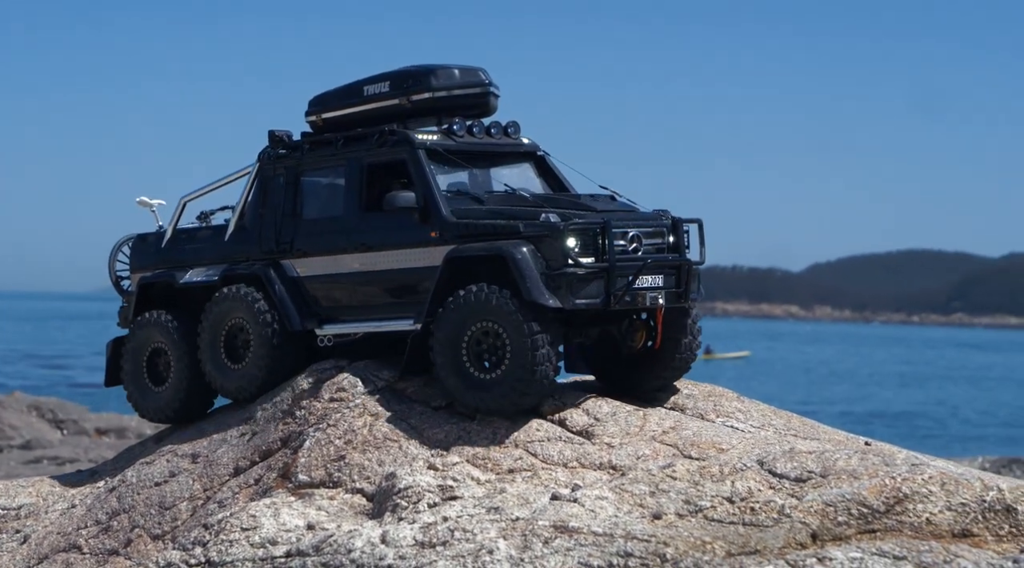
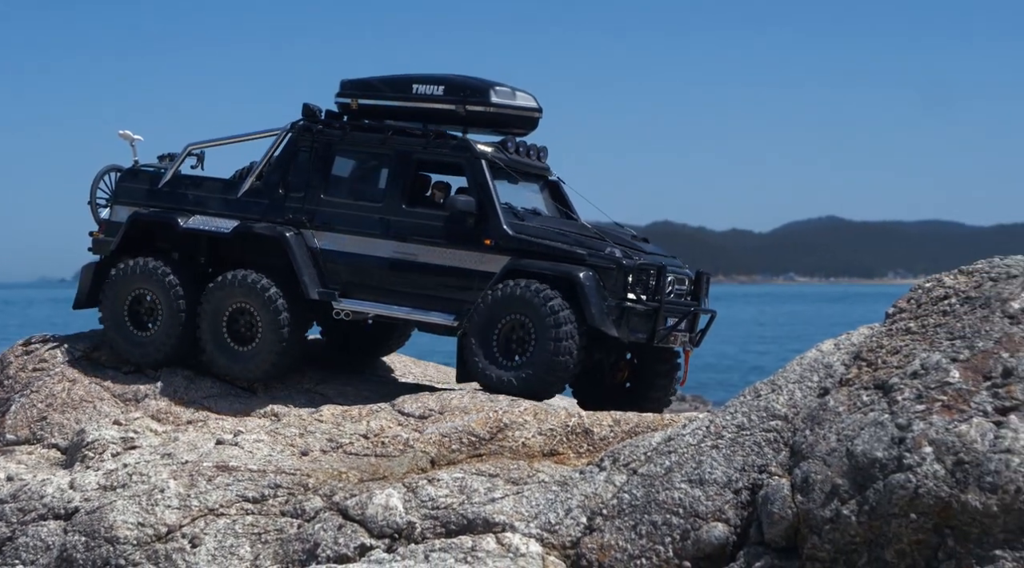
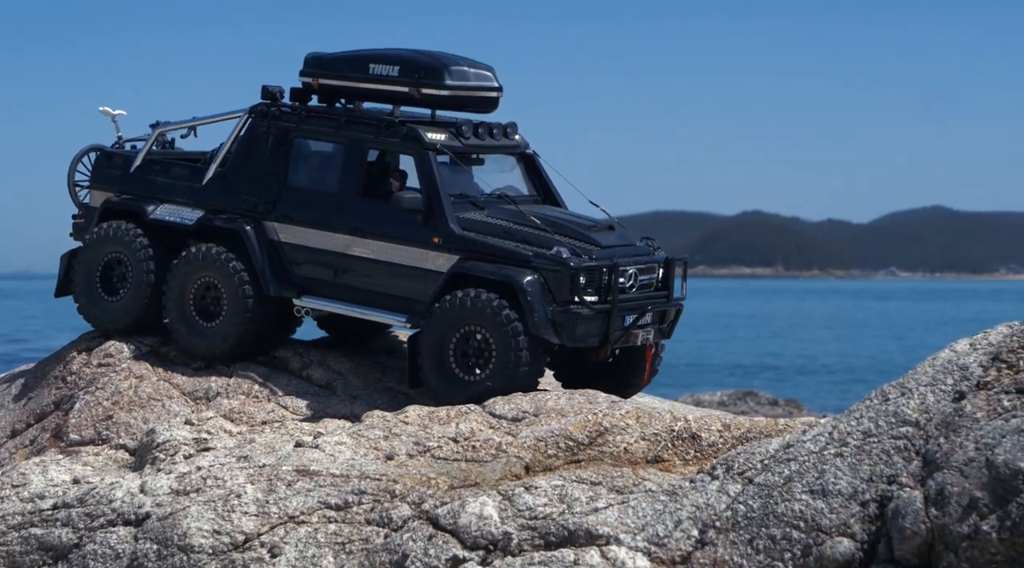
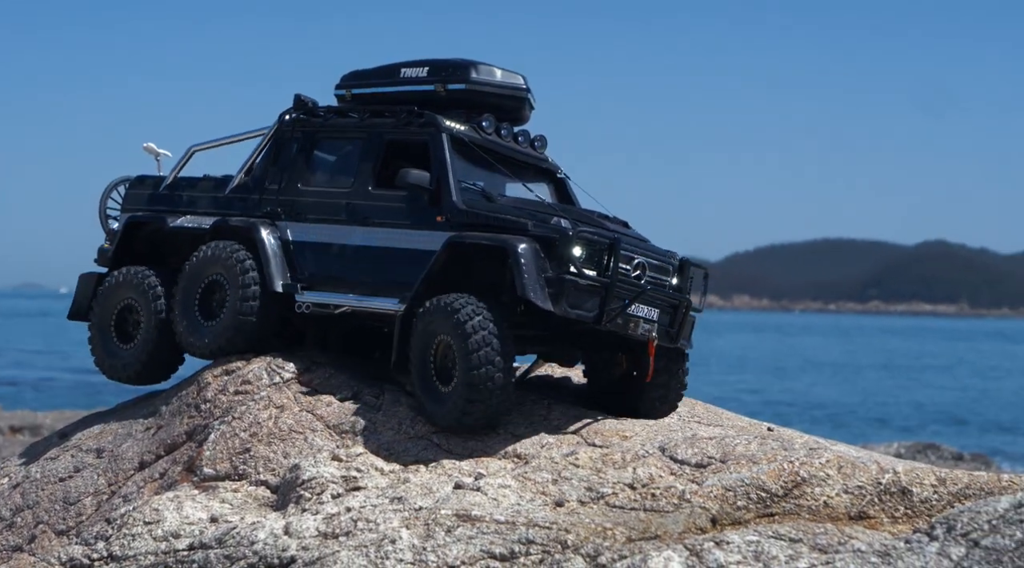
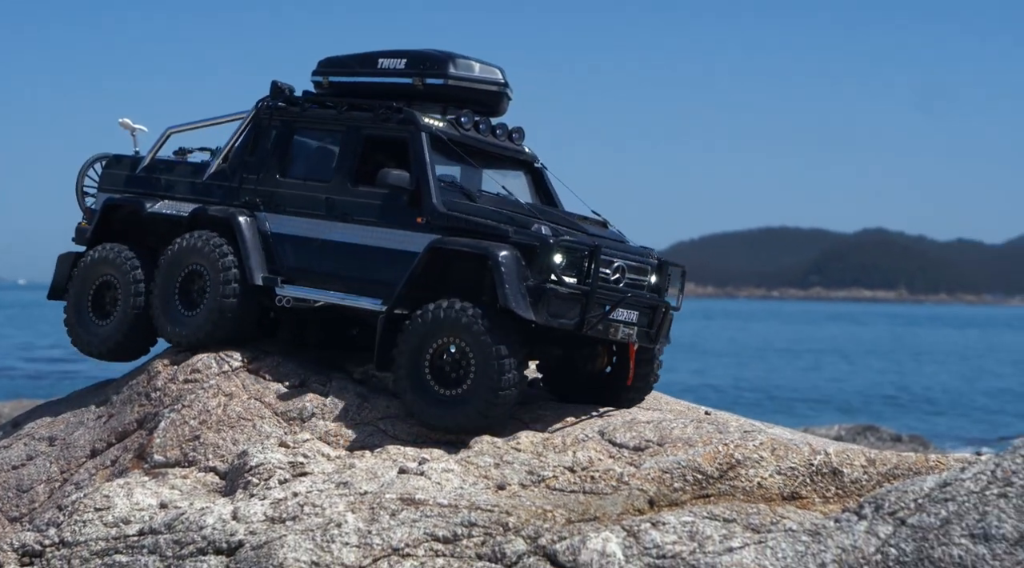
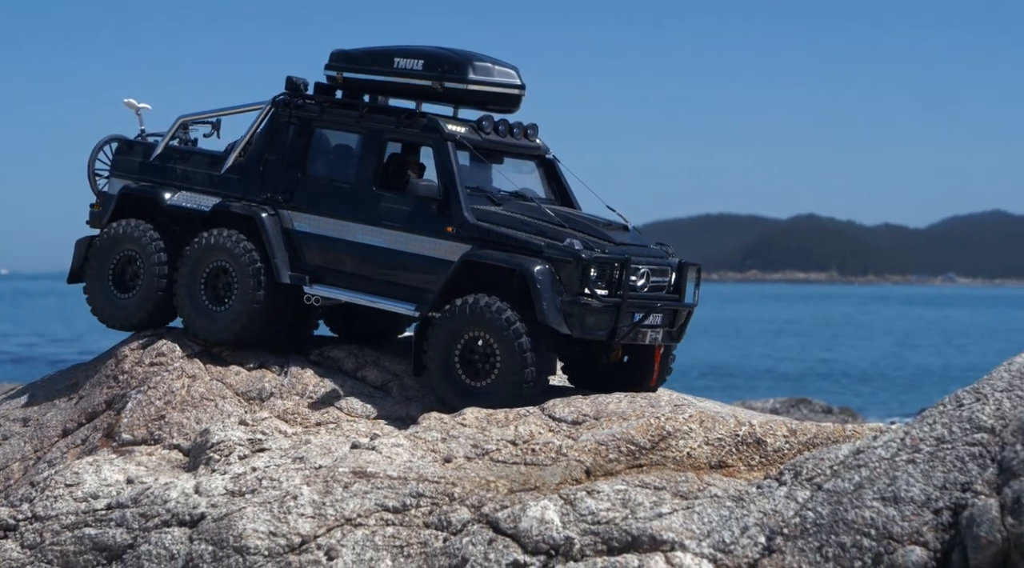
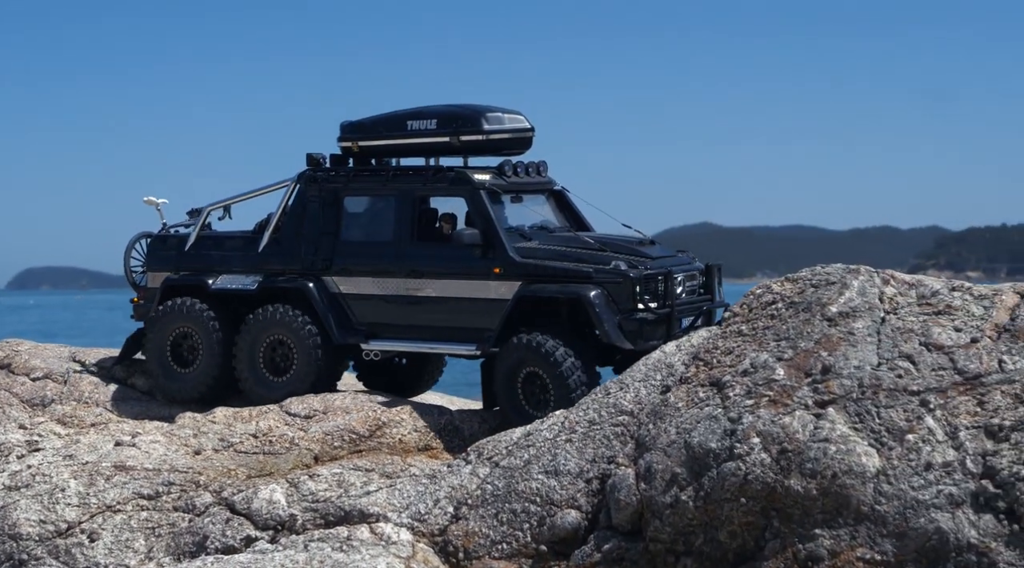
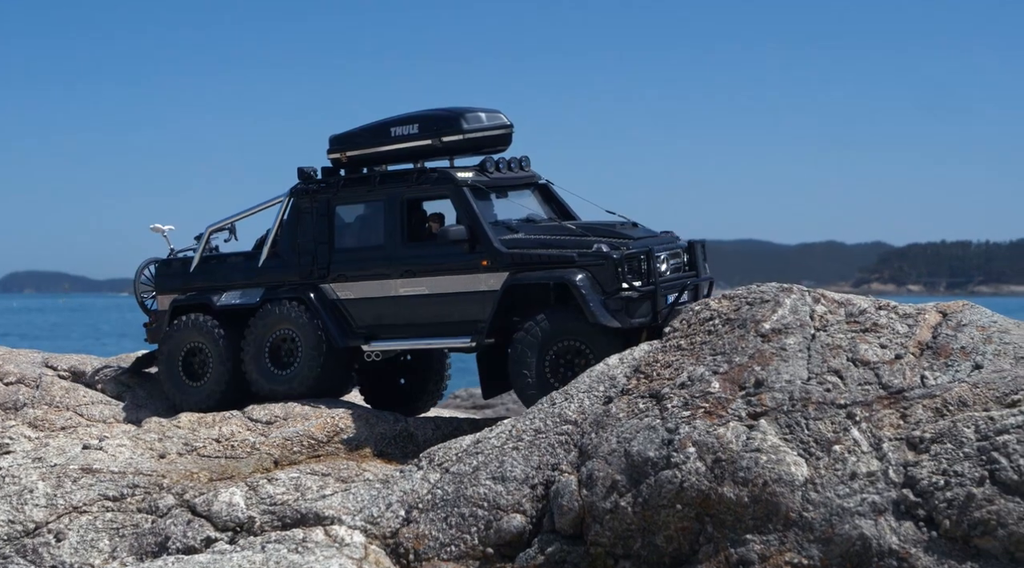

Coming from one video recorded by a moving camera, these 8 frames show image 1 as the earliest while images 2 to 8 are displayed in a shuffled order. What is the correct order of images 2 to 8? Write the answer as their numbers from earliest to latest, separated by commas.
4, 5, 6, 3, 2, 7, 8
